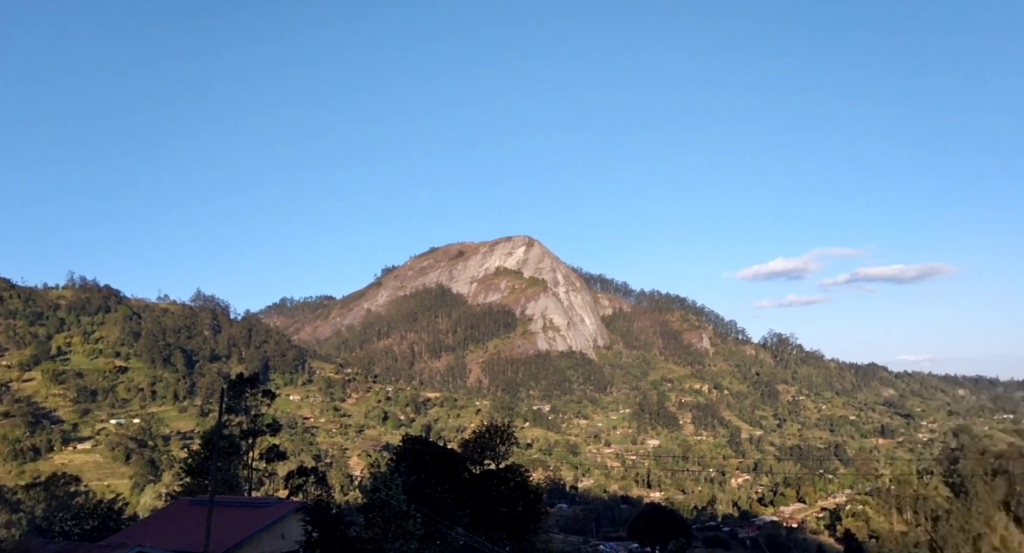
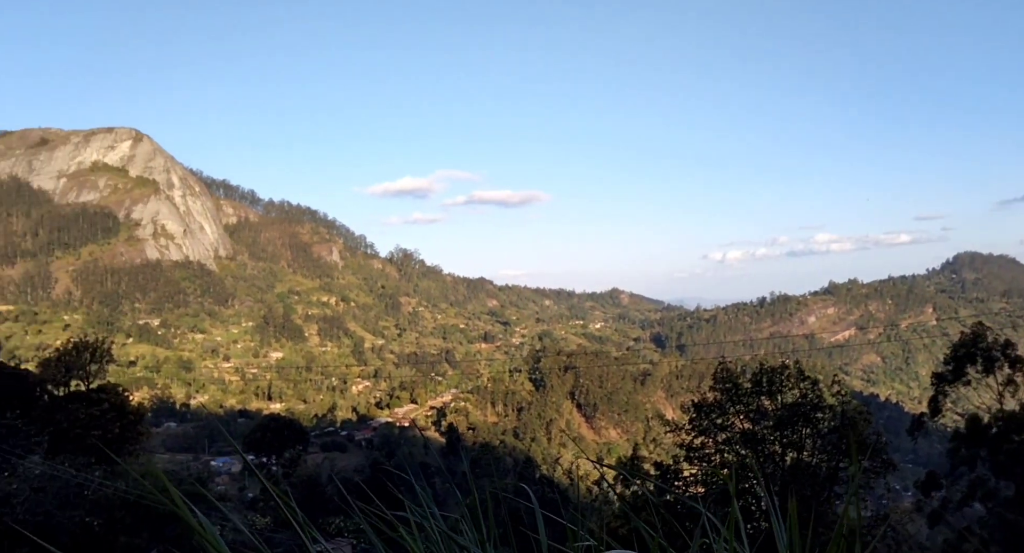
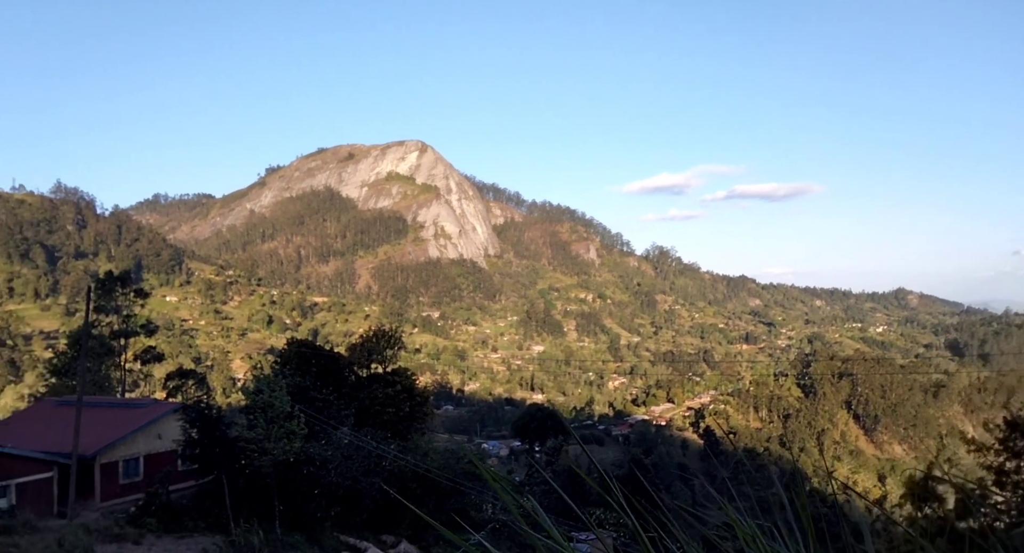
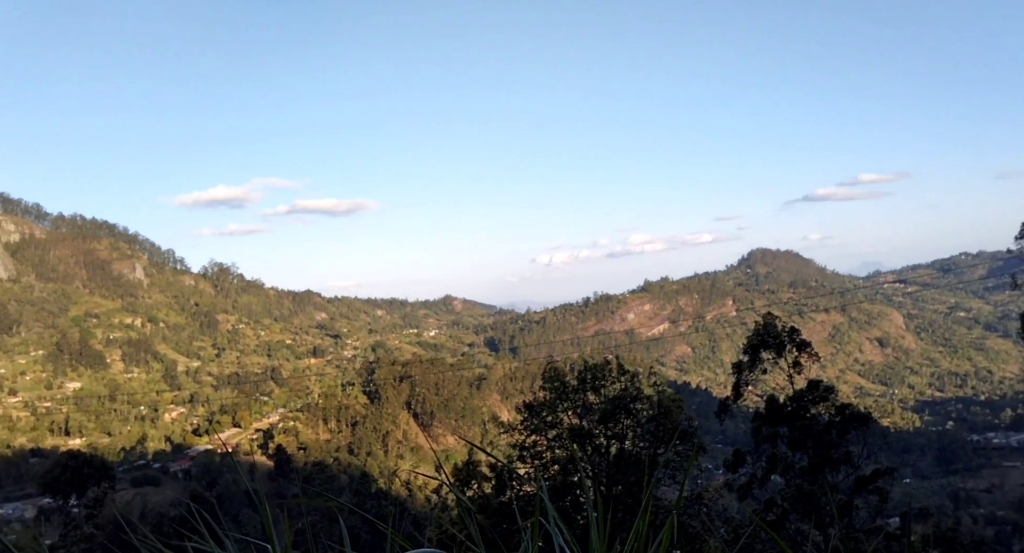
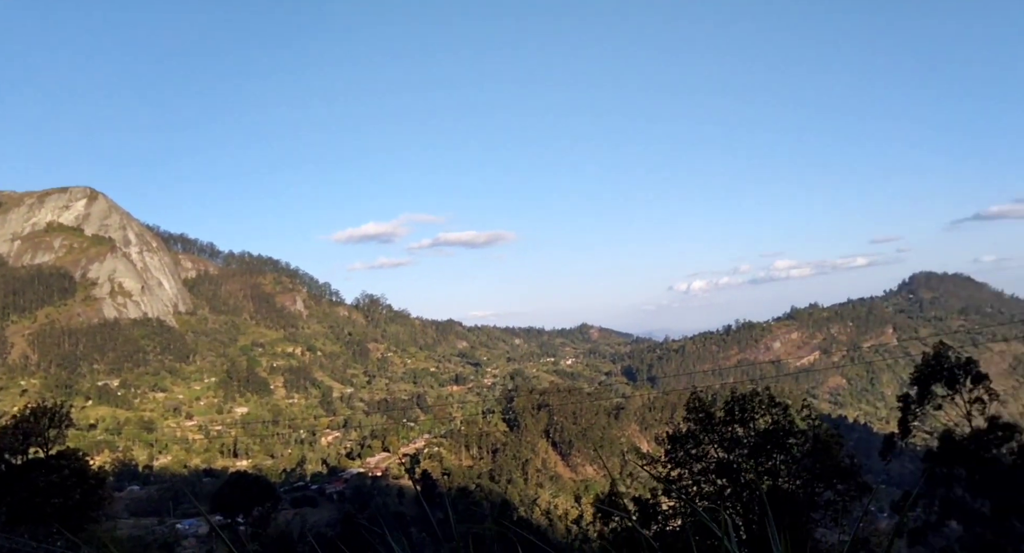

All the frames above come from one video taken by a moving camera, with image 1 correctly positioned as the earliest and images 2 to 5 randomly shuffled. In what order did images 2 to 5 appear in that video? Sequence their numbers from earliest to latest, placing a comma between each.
5, 4, 2, 3
